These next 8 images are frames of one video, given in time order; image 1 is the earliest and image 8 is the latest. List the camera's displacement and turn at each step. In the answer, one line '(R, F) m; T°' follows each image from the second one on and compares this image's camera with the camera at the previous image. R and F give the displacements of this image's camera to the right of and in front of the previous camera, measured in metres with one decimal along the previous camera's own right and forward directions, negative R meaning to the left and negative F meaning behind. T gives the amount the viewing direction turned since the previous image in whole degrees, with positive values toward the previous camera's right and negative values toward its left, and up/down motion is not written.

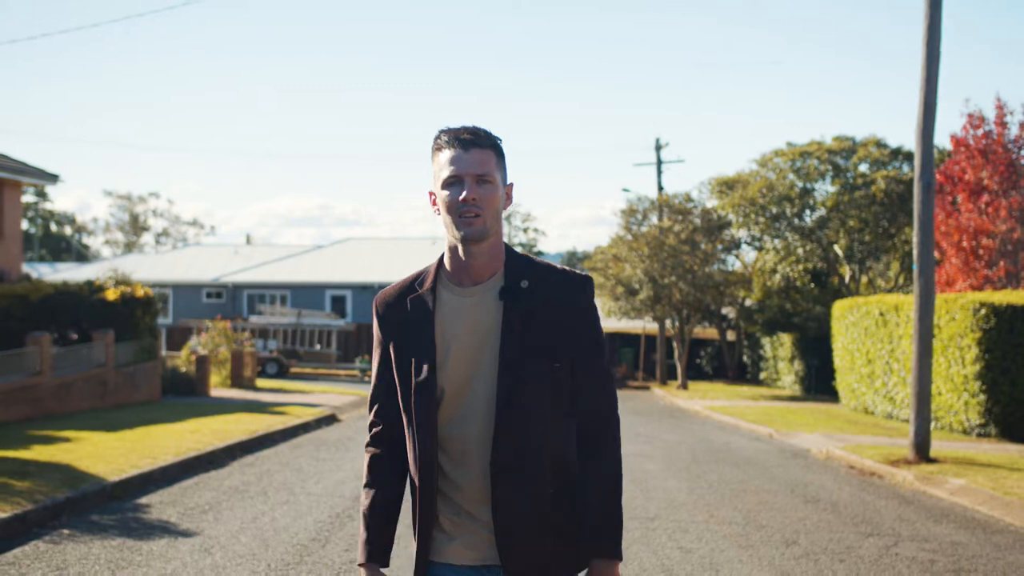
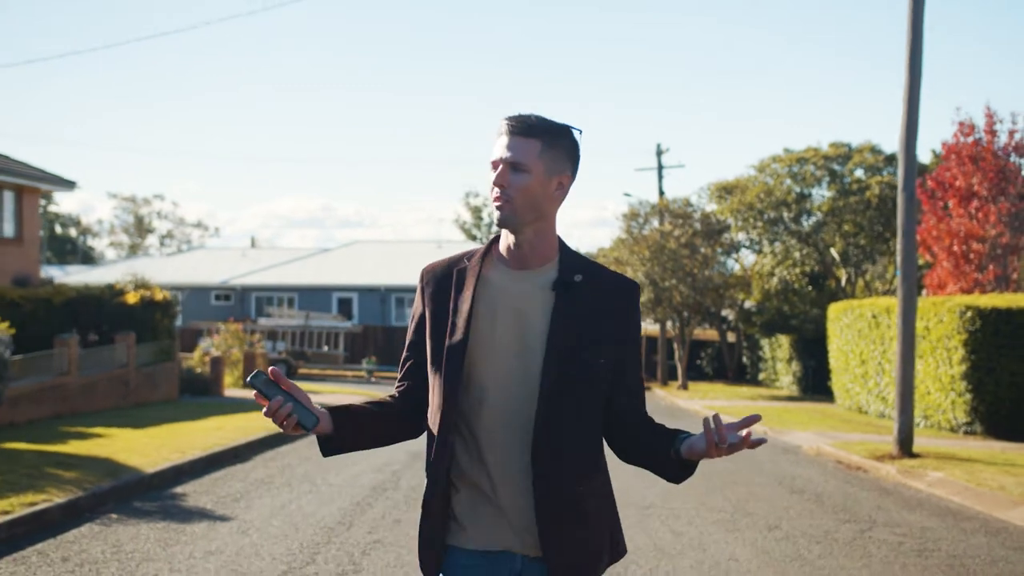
(0.0, -0.9) m; 0°
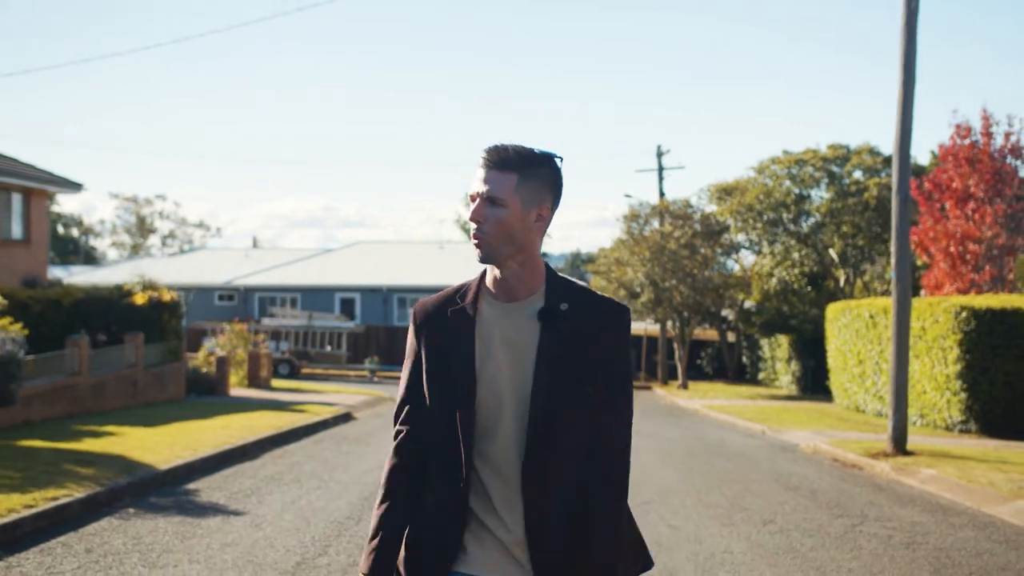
(0.0, -0.3) m; 0°
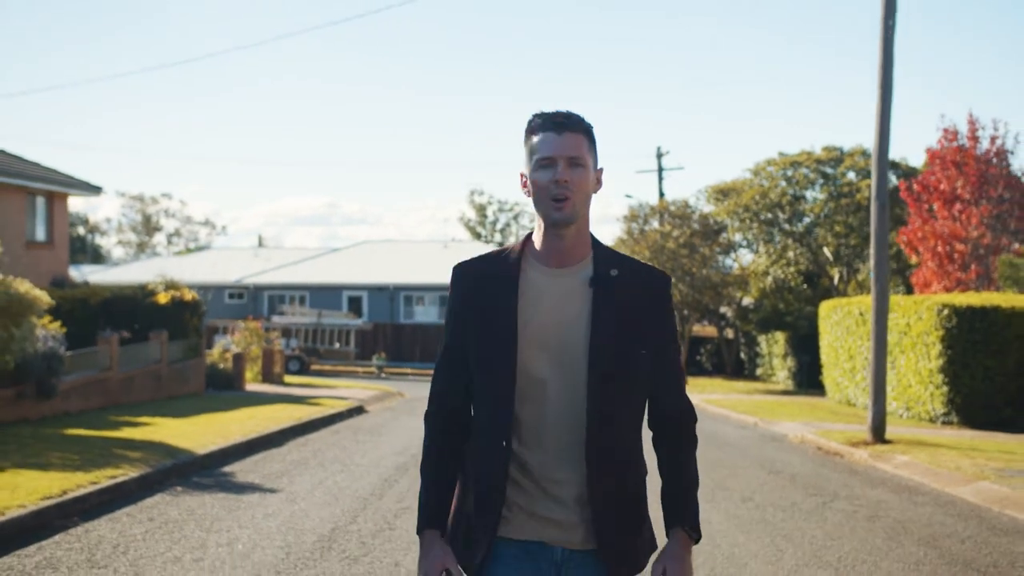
(0.0, -1.2) m; 0°
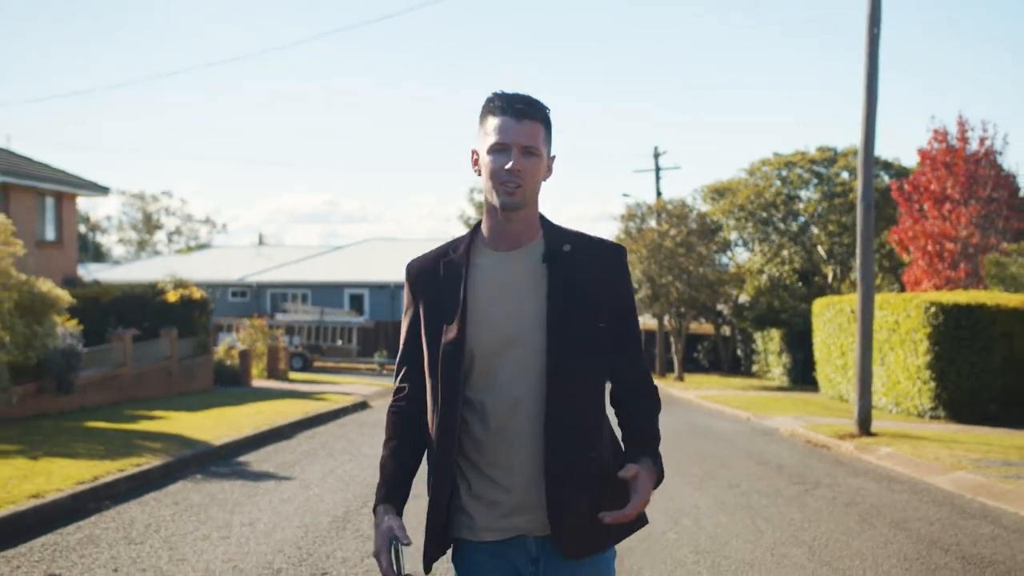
(0.0, -0.7) m; 0°
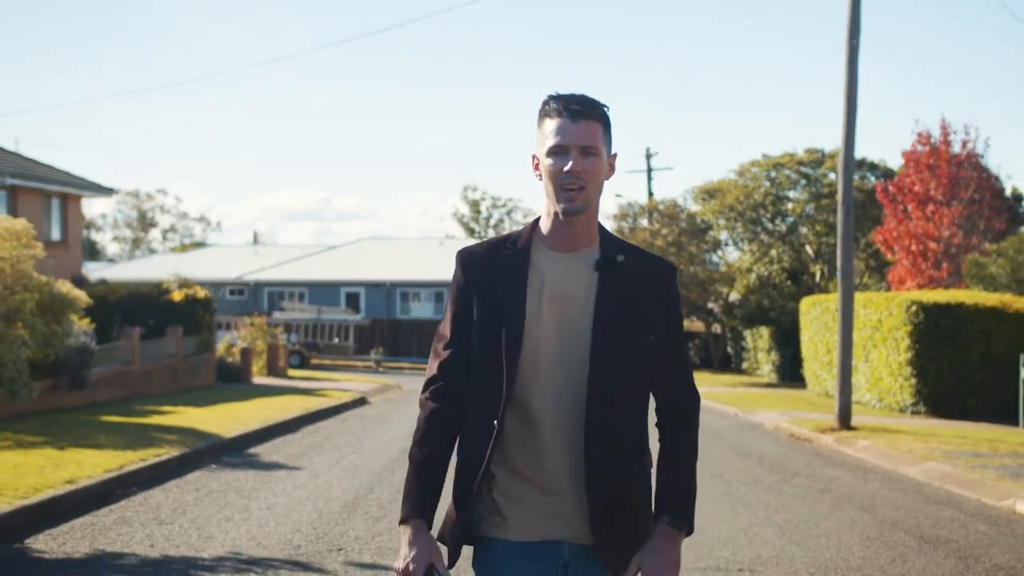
(0.0, -0.8) m; 0°
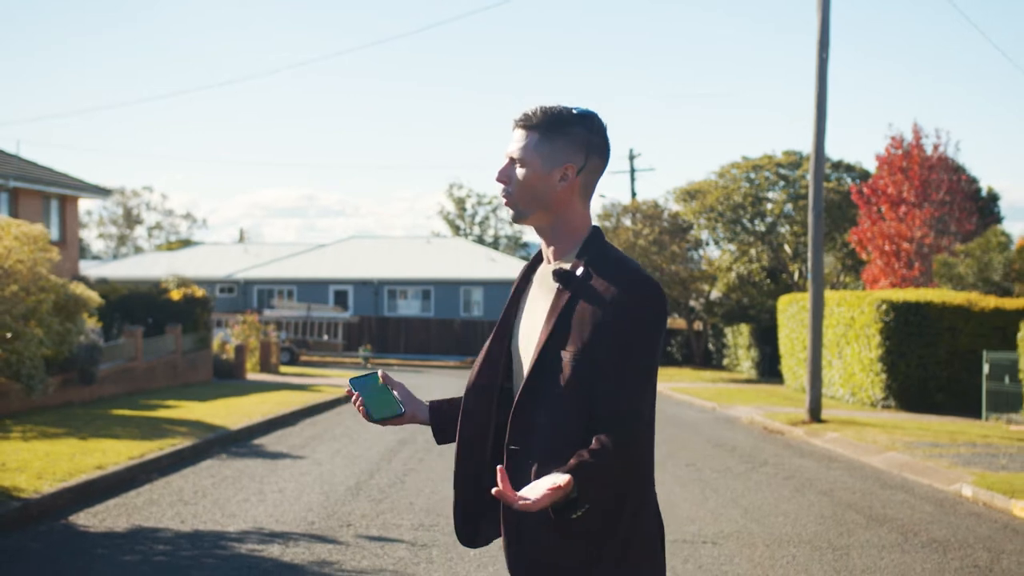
(0.0, -1.0) m; +1°
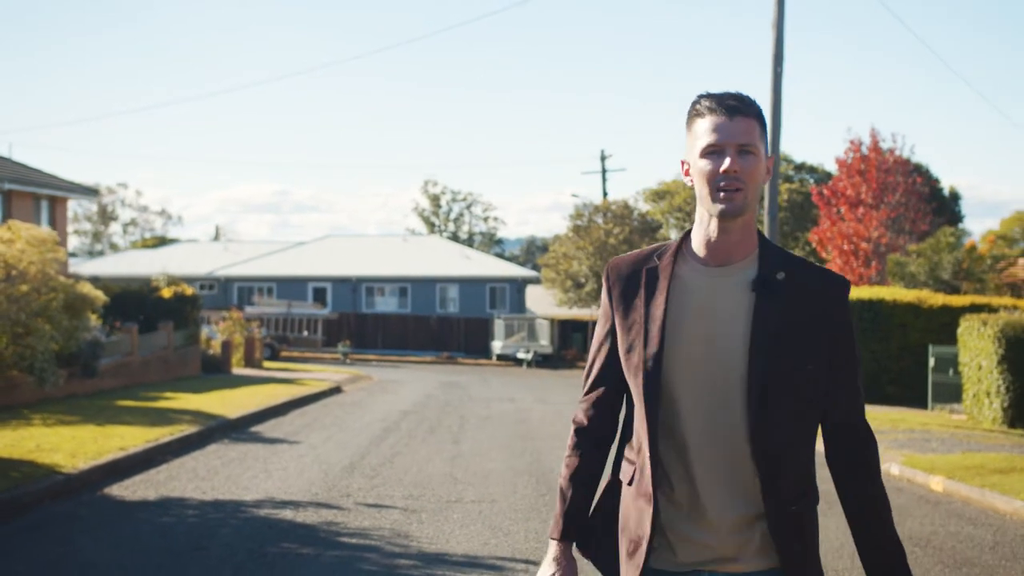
(0.0, -1.4) m; +1°
